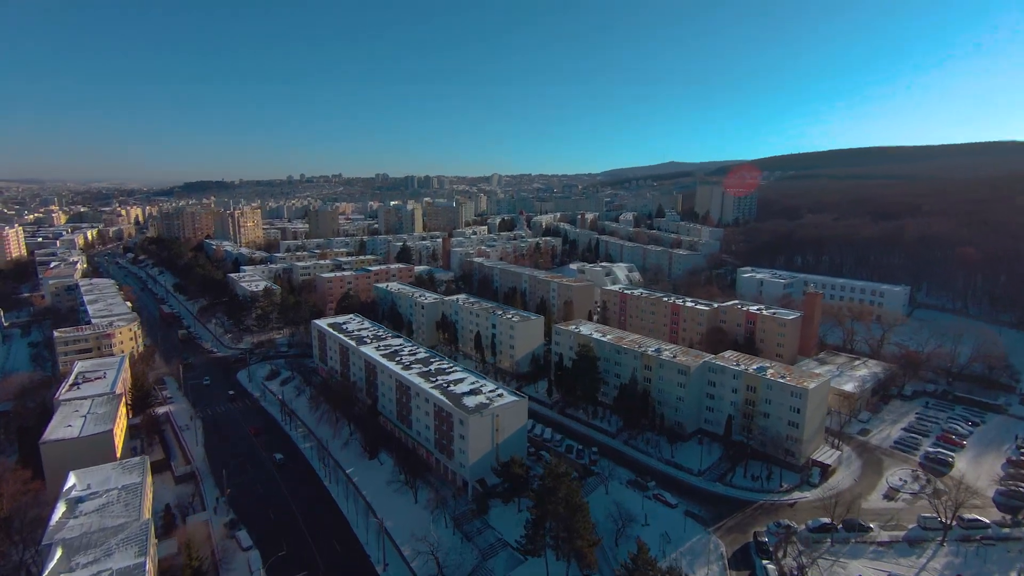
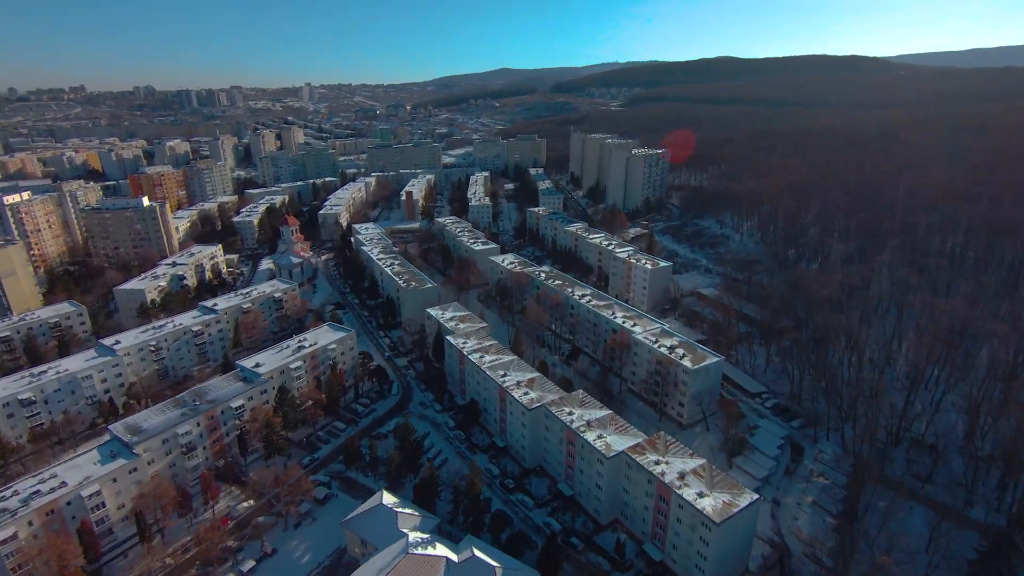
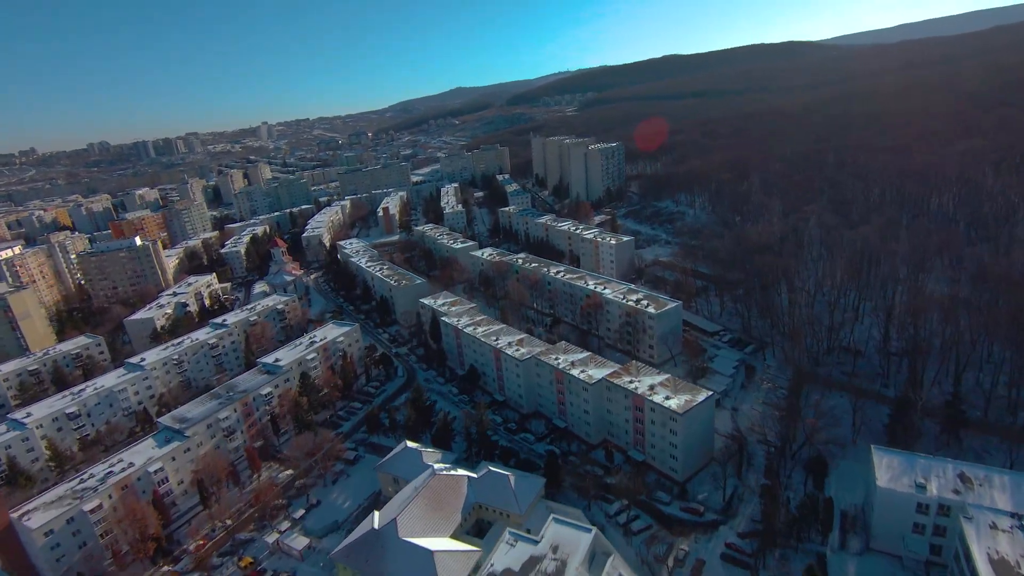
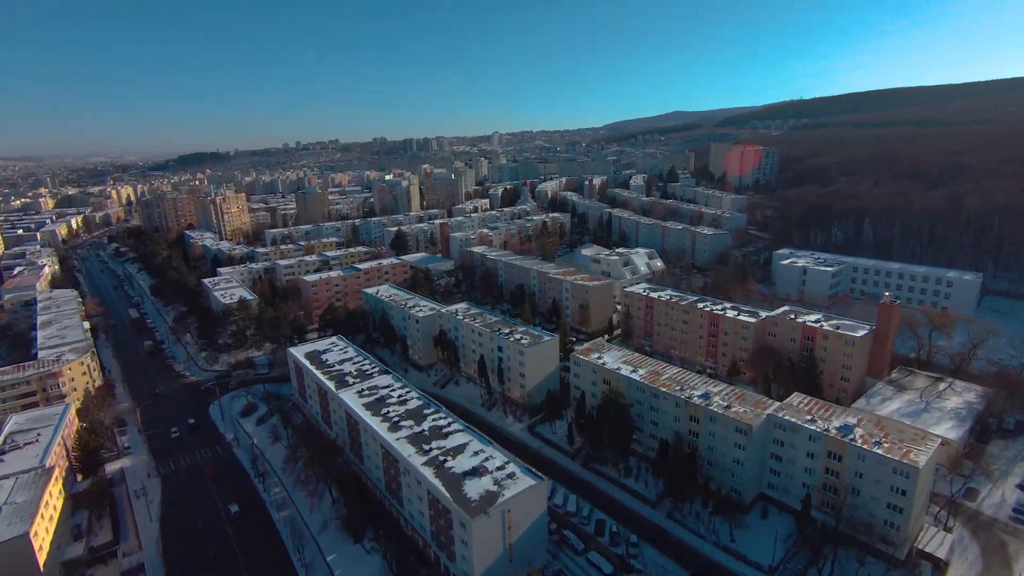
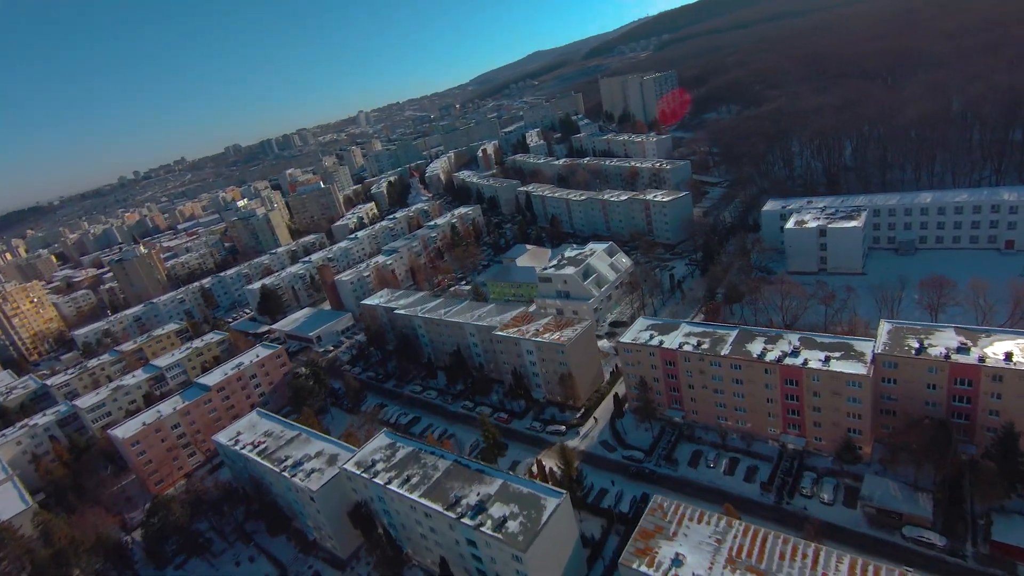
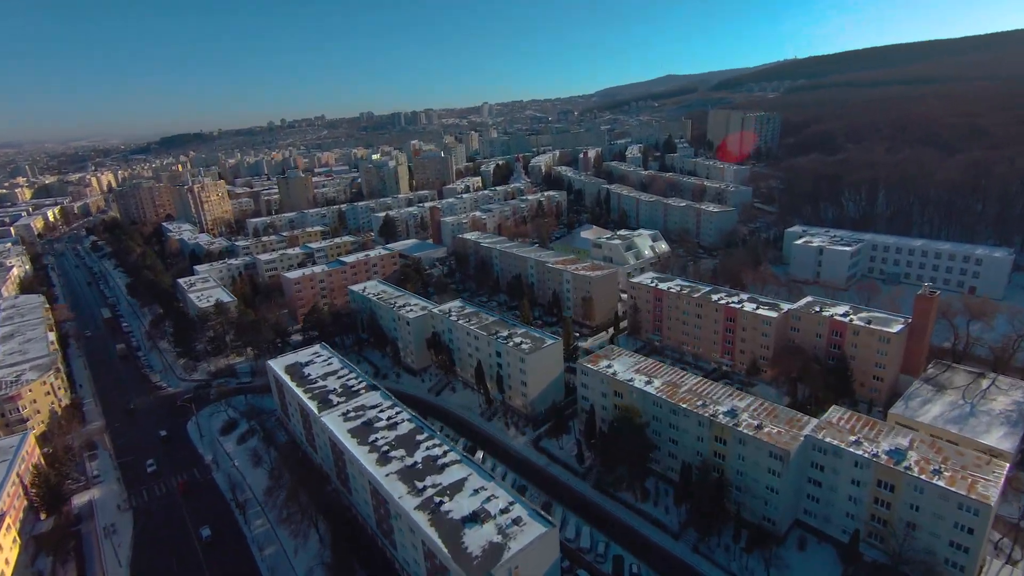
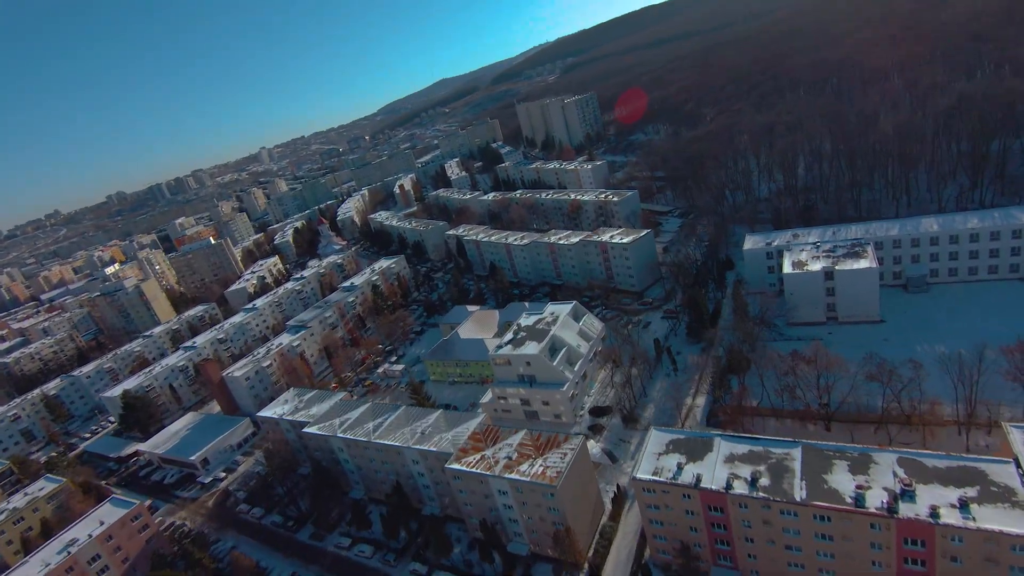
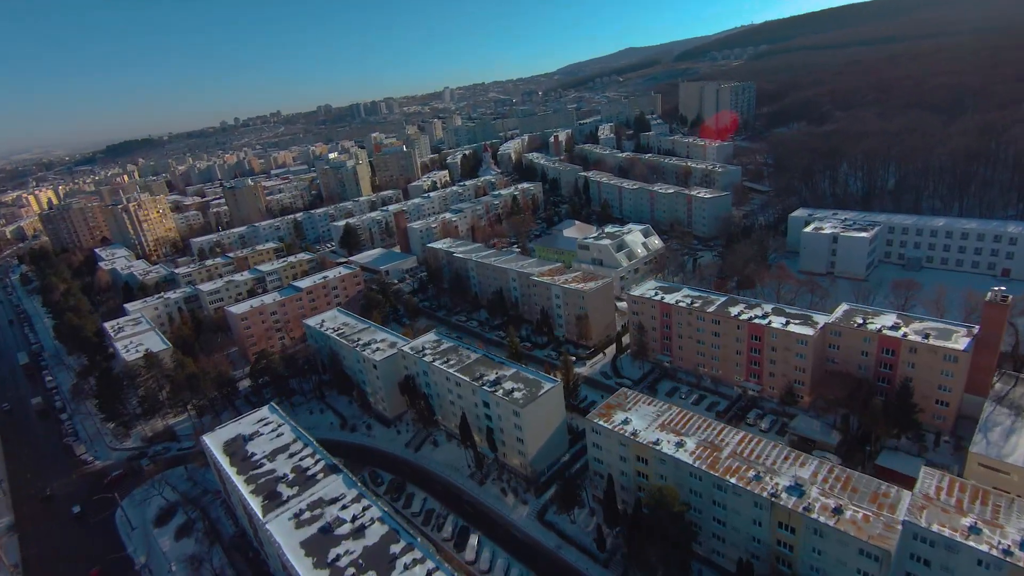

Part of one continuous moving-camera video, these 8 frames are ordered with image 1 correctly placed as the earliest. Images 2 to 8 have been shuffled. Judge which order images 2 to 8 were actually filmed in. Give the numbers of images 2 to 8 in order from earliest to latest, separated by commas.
4, 6, 8, 5, 7, 3, 2
